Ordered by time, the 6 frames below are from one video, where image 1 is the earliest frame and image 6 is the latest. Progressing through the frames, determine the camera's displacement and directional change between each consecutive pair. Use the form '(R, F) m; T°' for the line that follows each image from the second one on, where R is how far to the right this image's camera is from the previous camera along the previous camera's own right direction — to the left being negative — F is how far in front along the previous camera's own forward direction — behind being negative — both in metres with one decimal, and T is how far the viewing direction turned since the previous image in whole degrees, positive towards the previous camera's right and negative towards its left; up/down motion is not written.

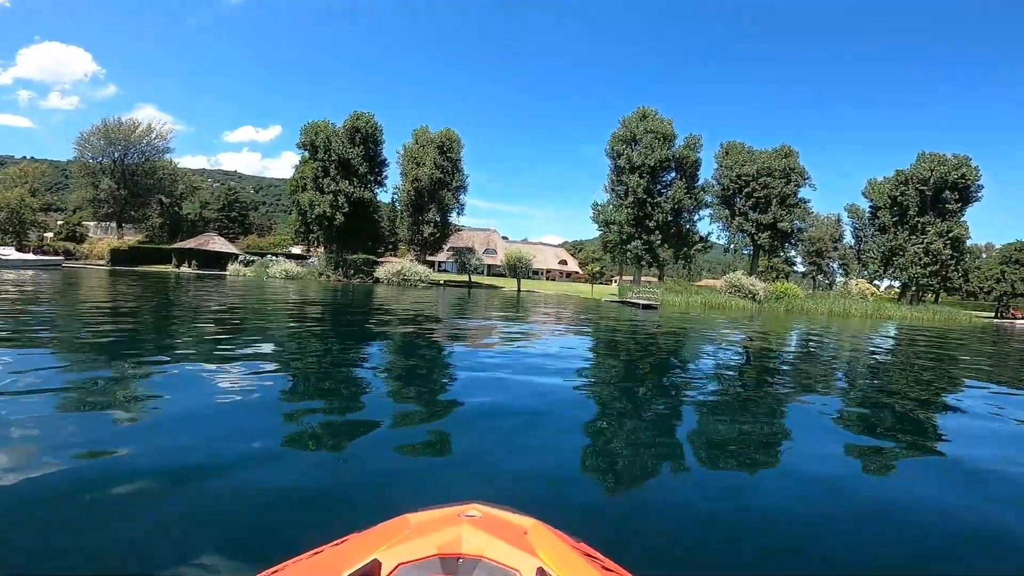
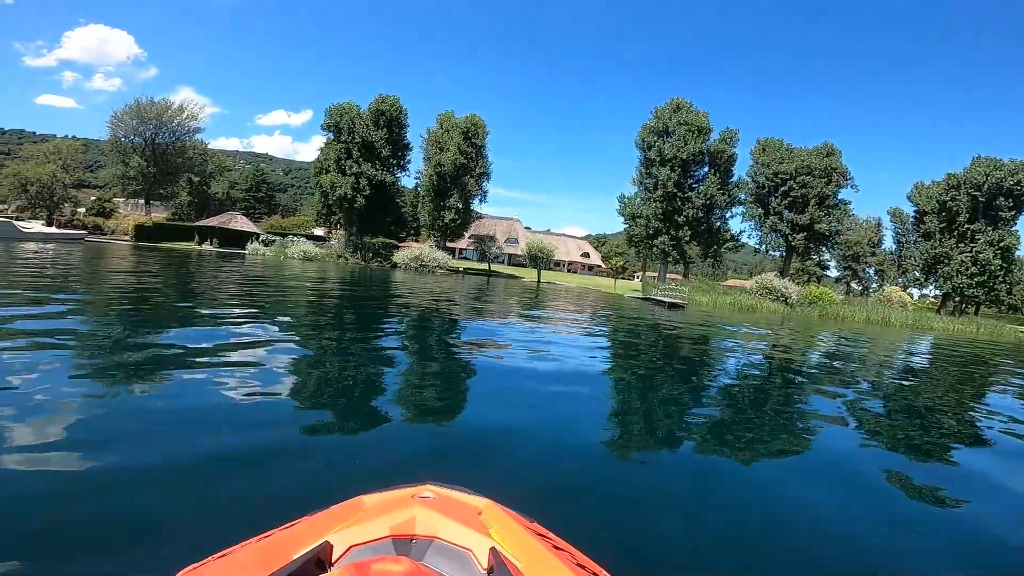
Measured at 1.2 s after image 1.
(+0.1, +0.5) m; -2°
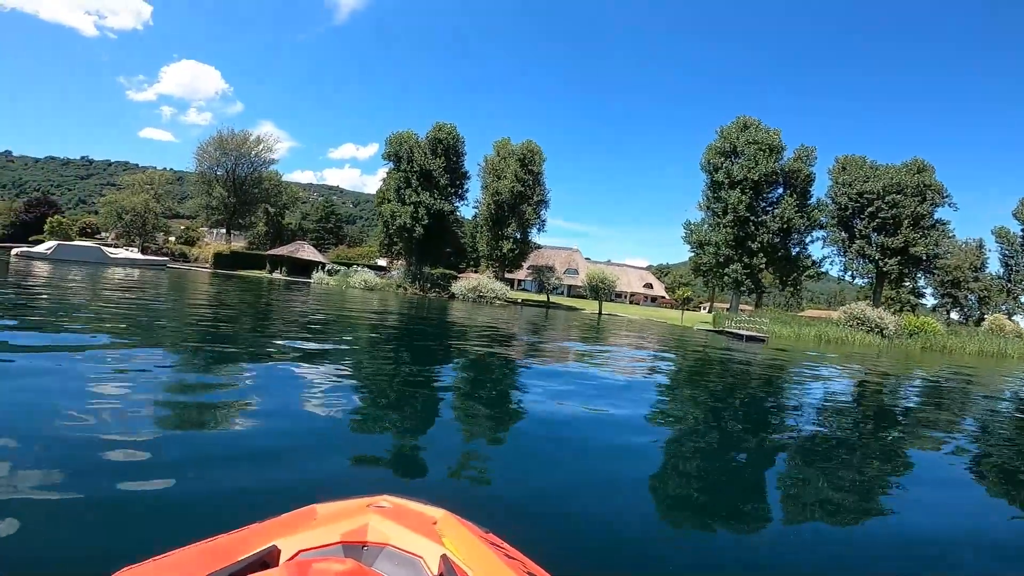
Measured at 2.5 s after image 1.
(+0.1, +0.5) m; -6°
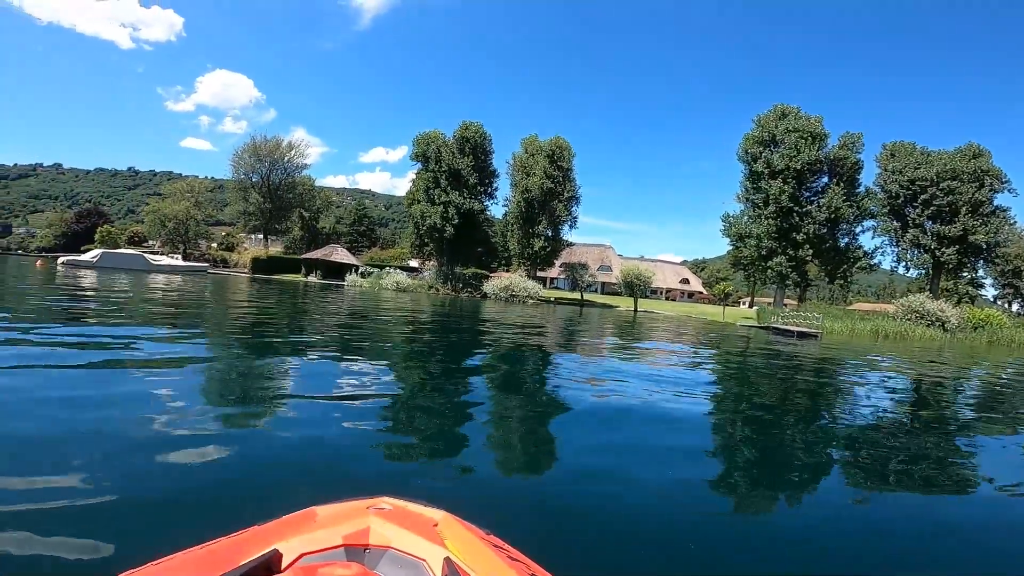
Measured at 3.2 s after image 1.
(0.0, +0.3) m; -3°
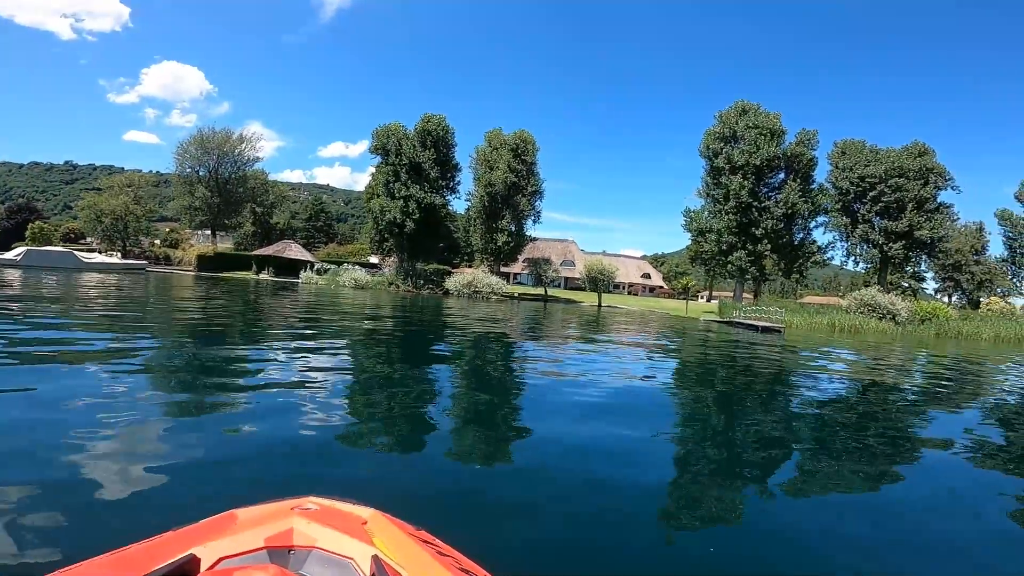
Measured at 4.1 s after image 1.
(0.0, +0.2) m; +4°
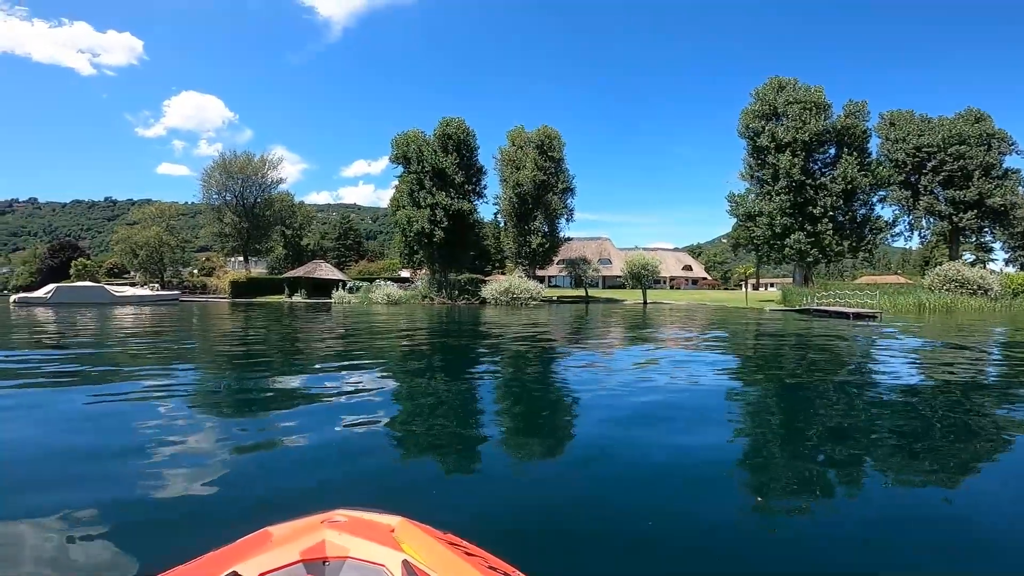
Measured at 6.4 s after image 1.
(-0.2, +0.7) m; -3°
